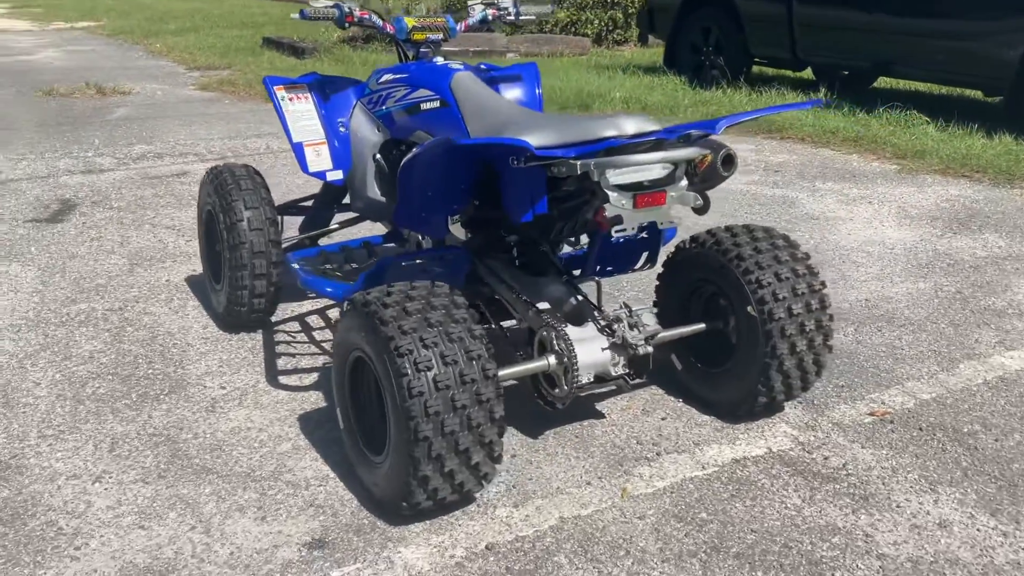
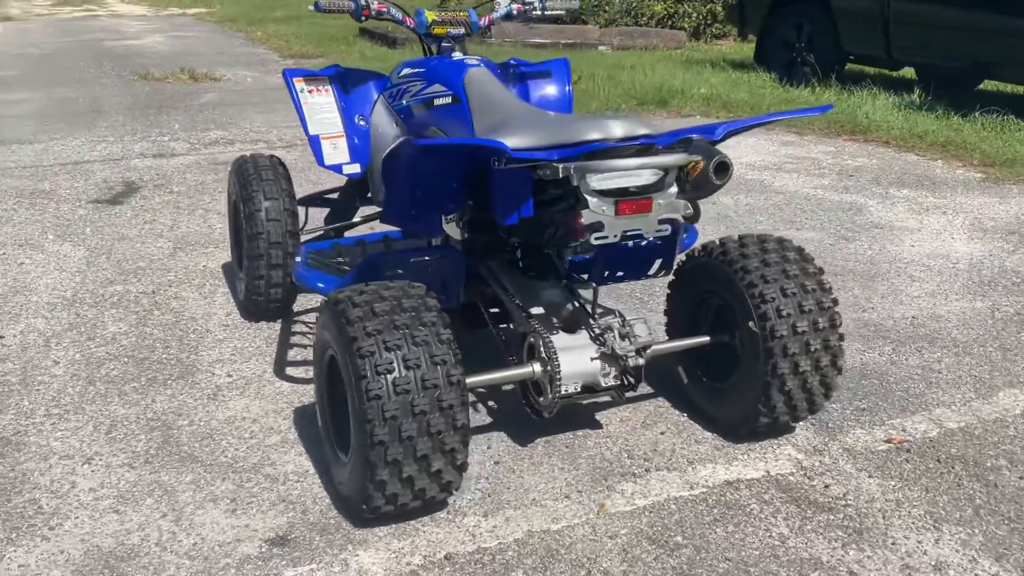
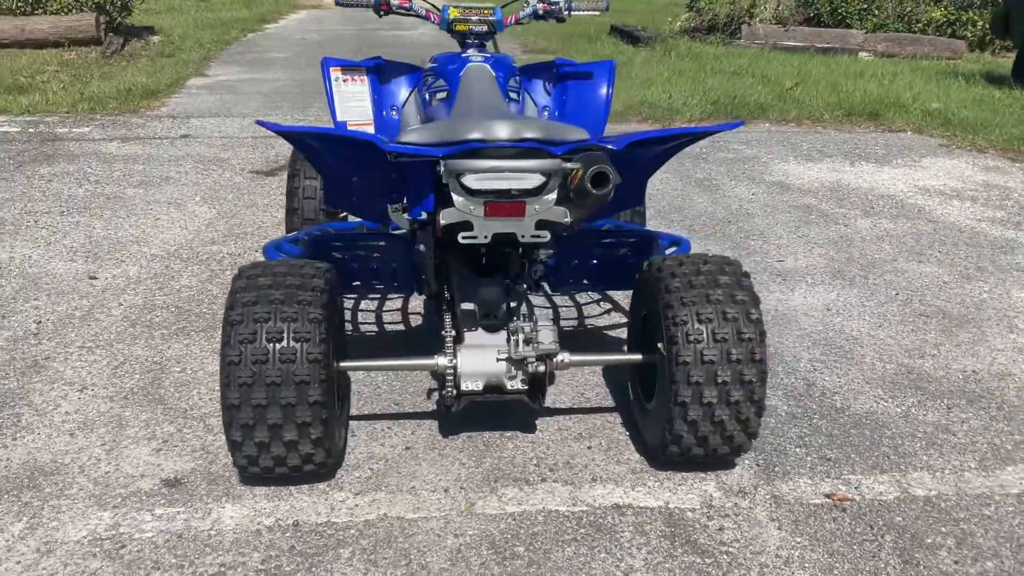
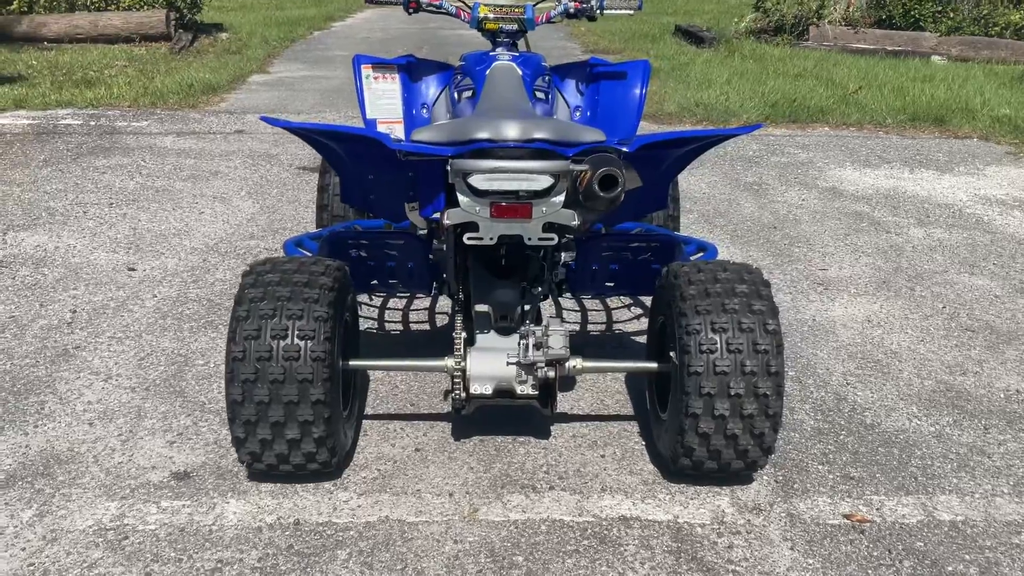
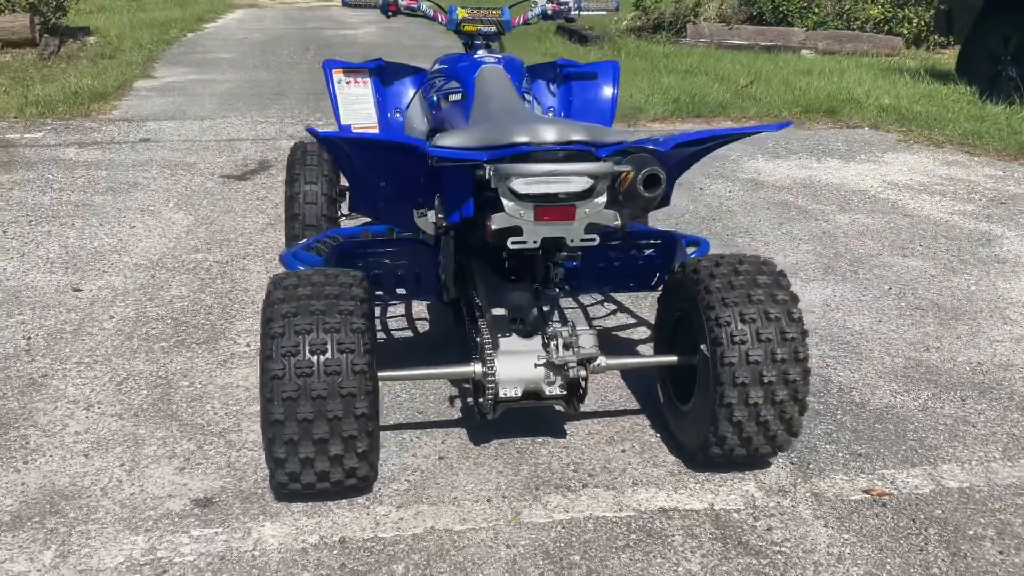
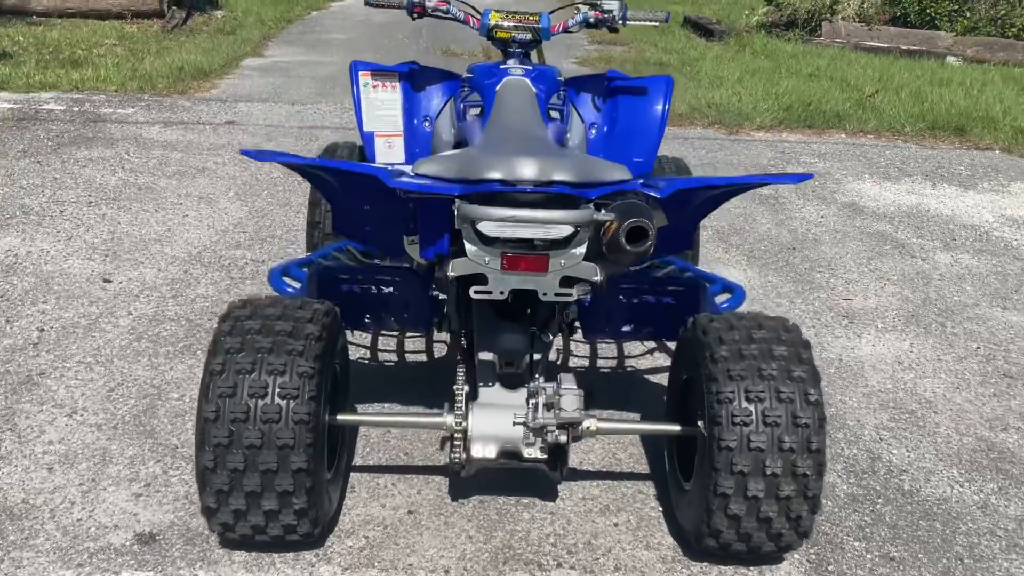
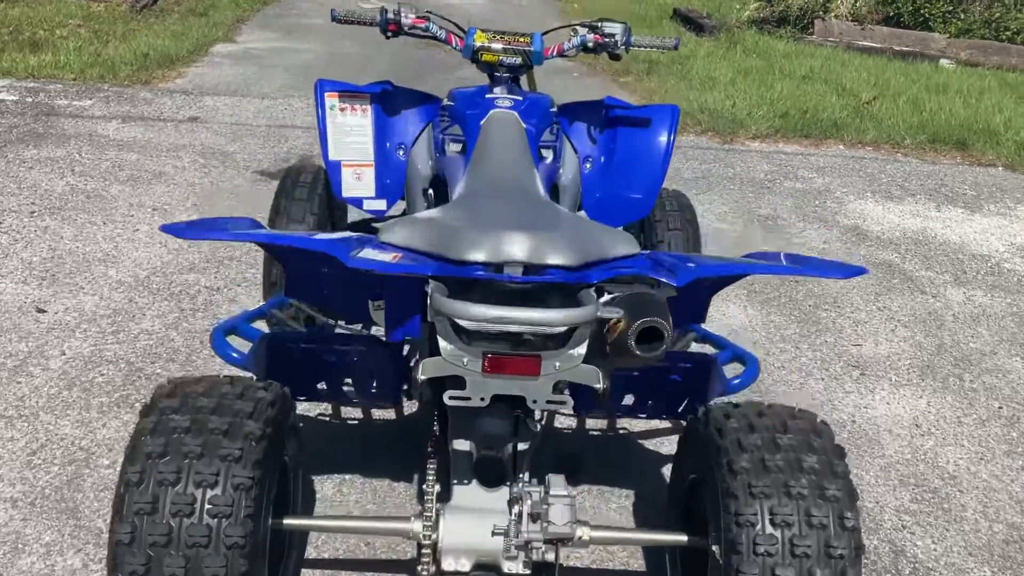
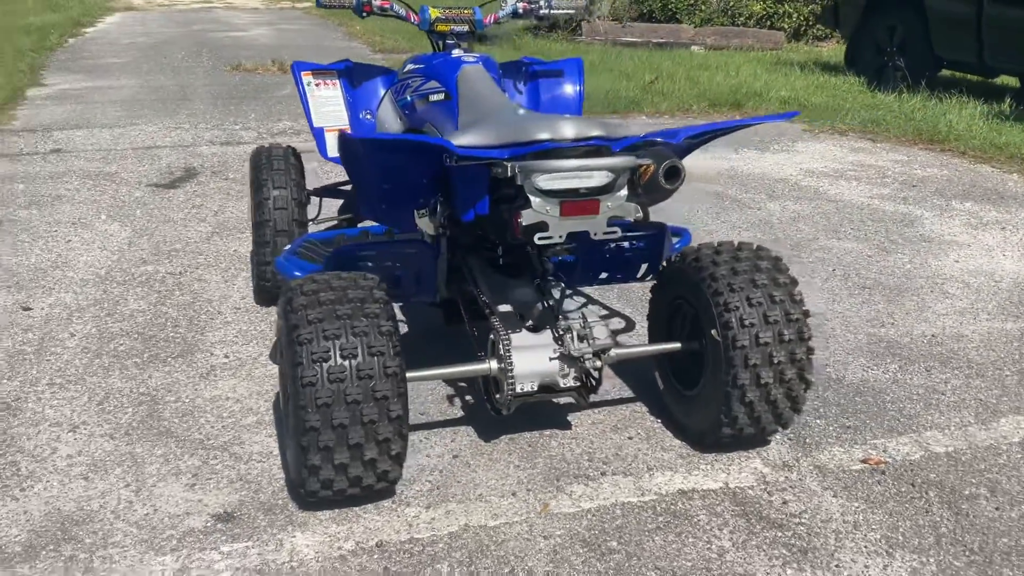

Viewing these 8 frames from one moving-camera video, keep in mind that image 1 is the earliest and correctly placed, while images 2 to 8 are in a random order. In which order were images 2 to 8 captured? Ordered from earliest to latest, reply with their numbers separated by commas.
2, 8, 5, 3, 4, 6, 7
